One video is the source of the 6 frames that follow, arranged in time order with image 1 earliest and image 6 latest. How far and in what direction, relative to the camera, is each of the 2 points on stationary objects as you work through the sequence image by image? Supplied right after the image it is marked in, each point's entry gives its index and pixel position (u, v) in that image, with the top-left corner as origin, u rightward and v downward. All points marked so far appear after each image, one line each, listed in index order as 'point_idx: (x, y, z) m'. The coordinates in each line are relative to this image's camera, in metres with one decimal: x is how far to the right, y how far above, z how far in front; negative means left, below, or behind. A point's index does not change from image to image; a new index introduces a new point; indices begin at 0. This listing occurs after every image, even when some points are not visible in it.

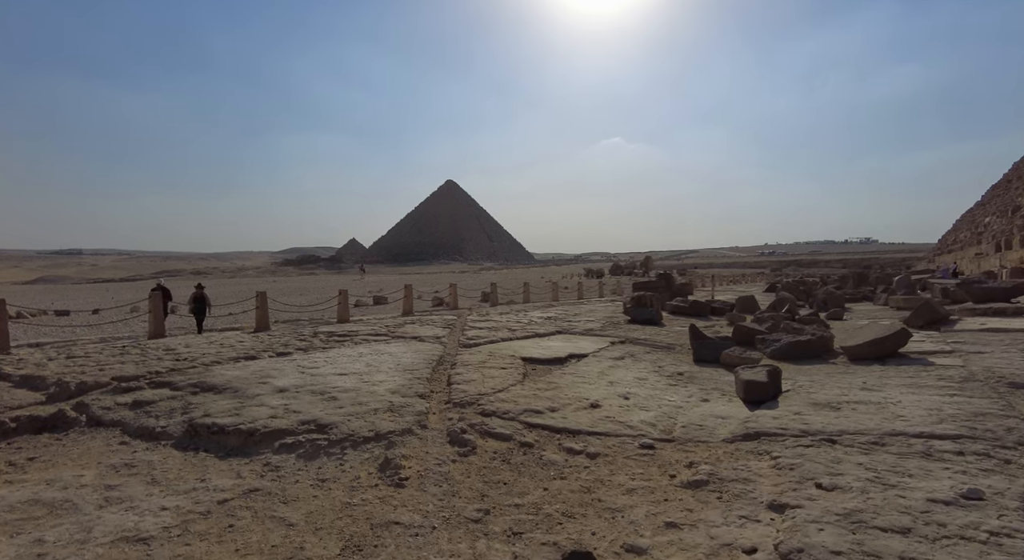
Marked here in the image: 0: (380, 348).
0: (-1.5, -0.8, +6.0) m
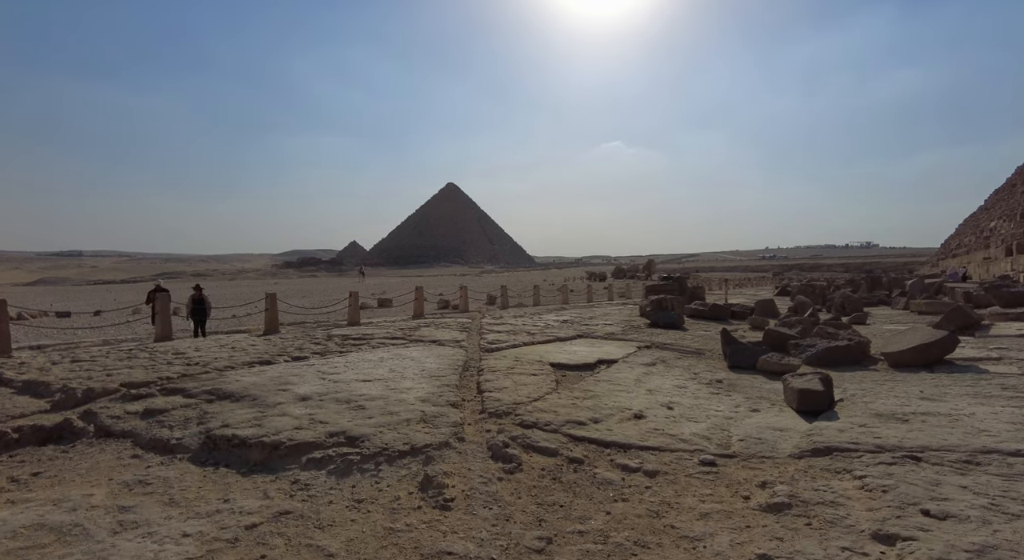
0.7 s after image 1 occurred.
0: (-1.2, -0.8, +5.7) m
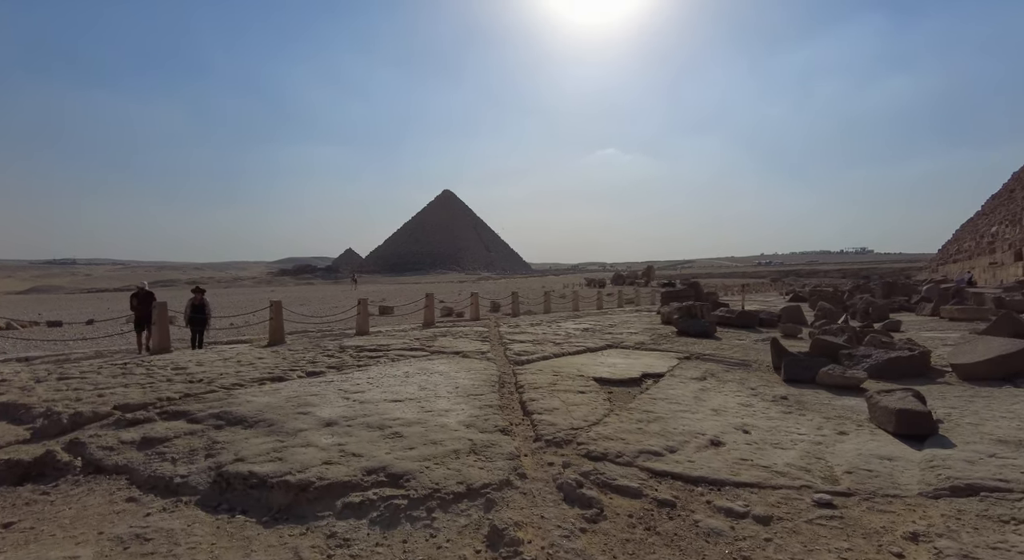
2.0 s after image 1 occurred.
0: (-0.8, -0.8, +5.1) m
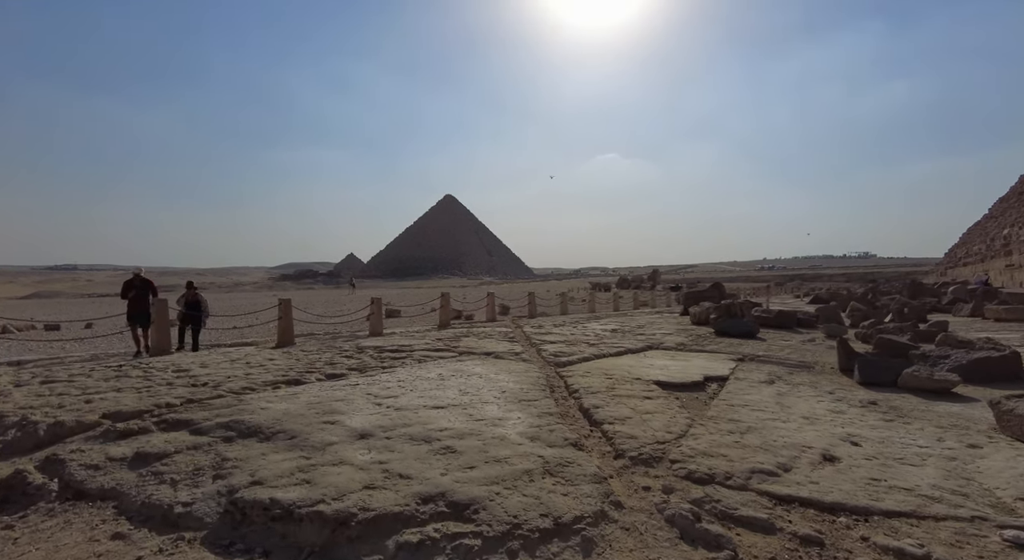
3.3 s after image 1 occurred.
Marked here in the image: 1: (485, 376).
0: (-0.5, -0.7, +4.5) m
1: (-0.2, -0.7, +4.2) m
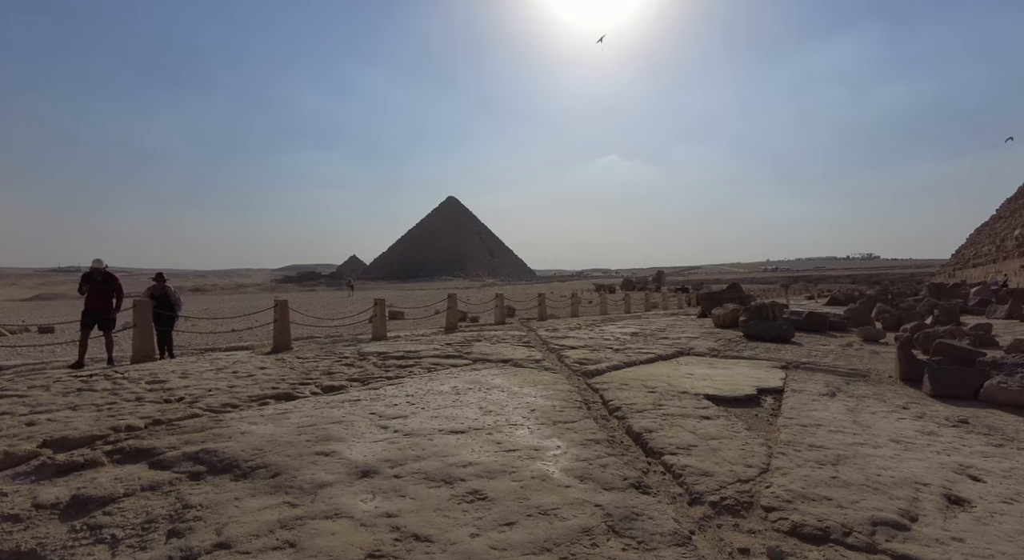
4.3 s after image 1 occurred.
0: (-0.3, -0.7, +3.9) m
1: (0.0, -0.7, +3.6) m
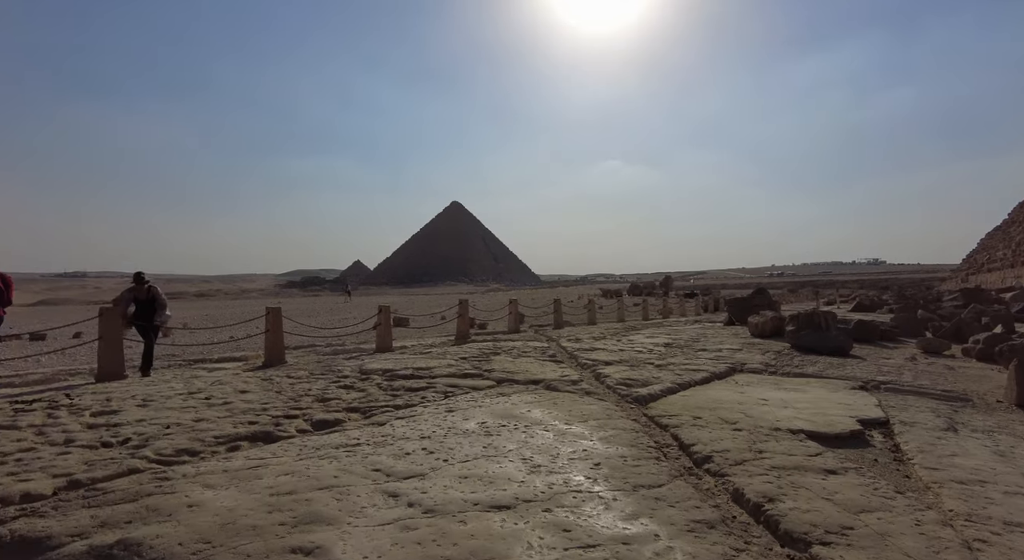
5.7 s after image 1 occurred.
0: (0.0, -0.8, +3.1) m
1: (+0.2, -0.8, +2.7) m
